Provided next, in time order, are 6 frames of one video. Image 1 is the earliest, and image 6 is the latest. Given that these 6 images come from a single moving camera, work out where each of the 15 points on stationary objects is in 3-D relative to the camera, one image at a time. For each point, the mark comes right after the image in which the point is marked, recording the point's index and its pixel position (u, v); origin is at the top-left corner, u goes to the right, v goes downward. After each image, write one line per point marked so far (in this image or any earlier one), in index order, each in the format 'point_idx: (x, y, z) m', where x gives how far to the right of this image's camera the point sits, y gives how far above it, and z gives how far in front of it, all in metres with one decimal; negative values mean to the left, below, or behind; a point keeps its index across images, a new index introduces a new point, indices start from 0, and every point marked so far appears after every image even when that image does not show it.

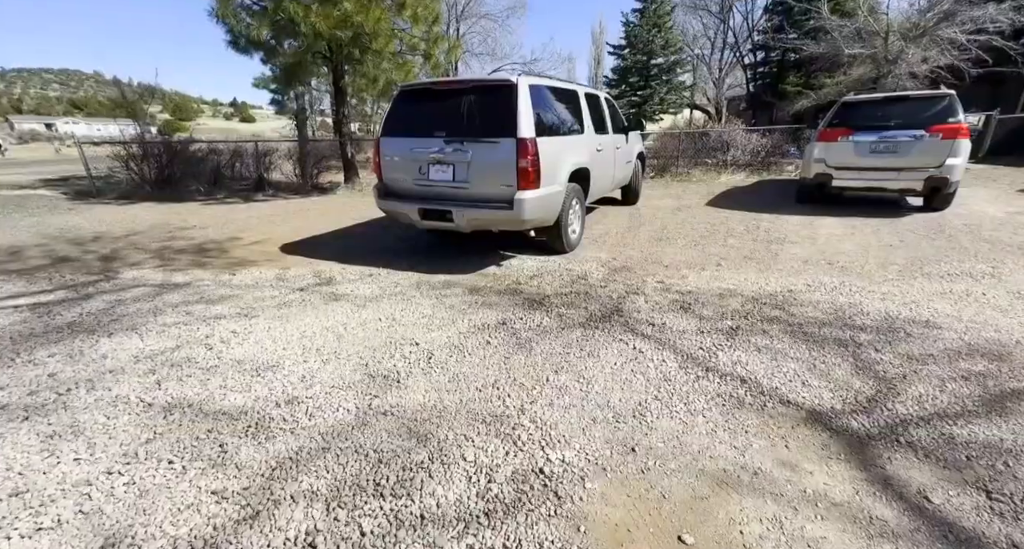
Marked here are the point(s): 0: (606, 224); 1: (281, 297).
0: (+1.3, +0.7, +6.5) m
1: (-2.0, -0.2, +4.1) m
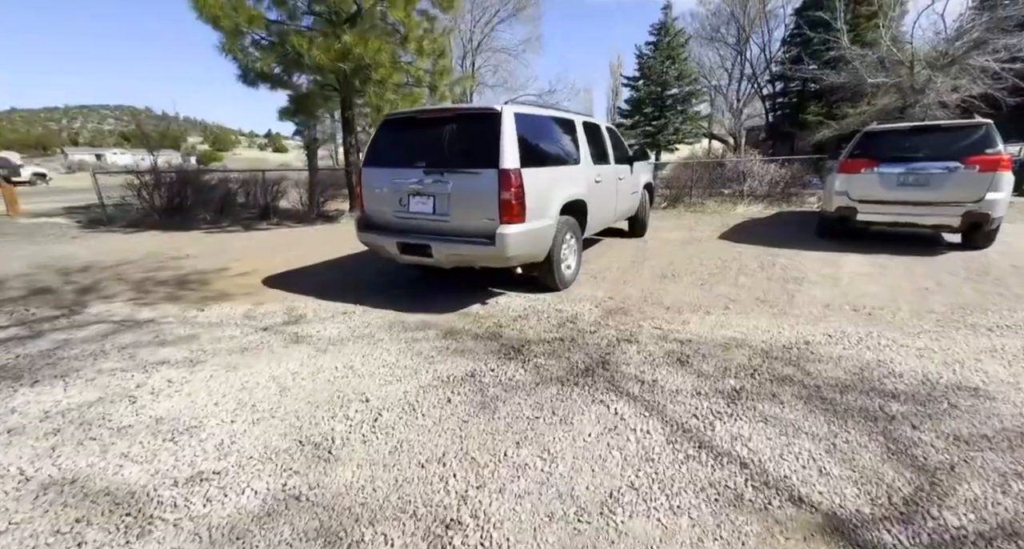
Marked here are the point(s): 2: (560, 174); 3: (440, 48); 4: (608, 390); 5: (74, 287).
0: (+1.2, +0.2, +6.0) m
1: (-2.1, -0.5, +3.8) m
2: (+0.5, +1.0, +4.6) m
3: (-1.4, +4.1, +9.0) m
4: (+0.6, -0.7, +2.8) m
5: (-5.0, -0.2, +5.4) m
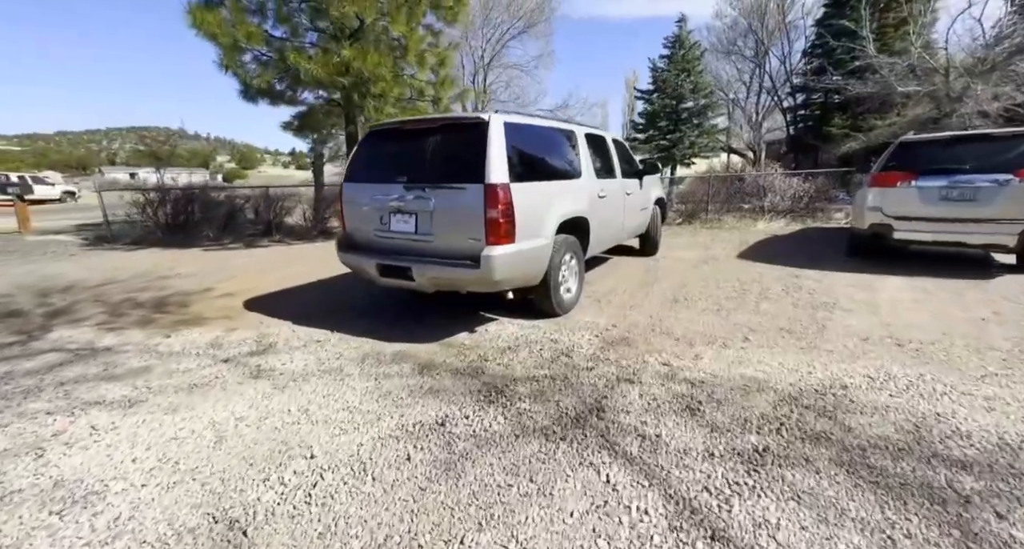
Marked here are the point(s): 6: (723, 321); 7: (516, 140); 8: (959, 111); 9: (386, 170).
0: (+1.2, -0.1, +5.5) m
1: (-2.2, -0.7, +3.4) m
2: (+0.4, +0.7, +4.2) m
3: (-1.3, +3.8, +8.7) m
4: (+0.4, -0.8, +2.3) m
5: (-5.0, -0.4, +5.1) m
6: (+1.8, -0.4, +4.1) m
7: (0.0, +1.1, +3.9) m
8: (+9.2, +3.4, +9.9) m
9: (-1.1, +0.9, +4.0) m
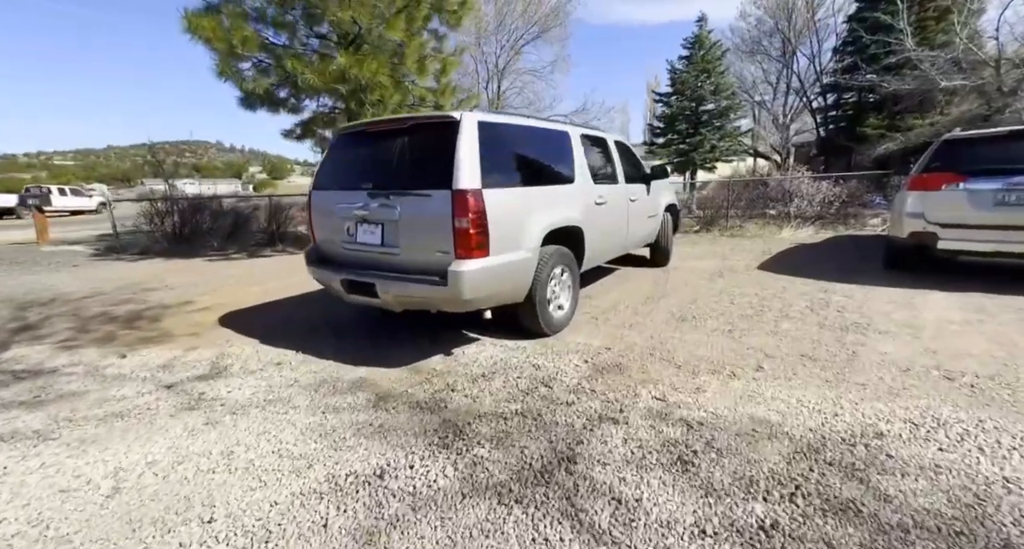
0: (+1.1, -0.2, +5.0) m
1: (-2.4, -0.8, +3.0) m
2: (+0.2, +0.6, +3.7) m
3: (-1.2, +3.6, +8.4) m
4: (+0.2, -0.9, +1.8) m
5: (-5.1, -0.5, +4.9) m
6: (+1.7, -0.5, +3.6) m
7: (-0.1, +1.0, +3.4) m
8: (+9.3, +3.2, +9.0) m
9: (-1.2, +0.8, +3.7) m
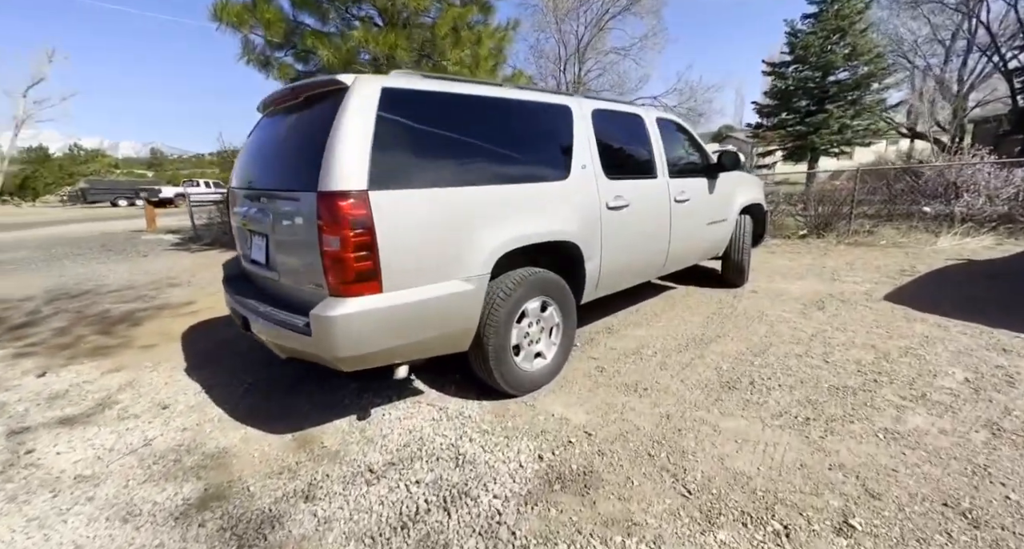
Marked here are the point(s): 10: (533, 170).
0: (+1.1, -0.4, +3.6) m
1: (-2.8, -0.9, +2.4) m
2: (0.0, +0.4, +2.5) m
3: (-0.3, +3.5, +7.3) m
4: (-0.5, -1.2, +0.7) m
5: (-5.0, -0.5, +4.9) m
6: (+1.3, -0.8, +2.0) m
7: (-0.4, +0.8, +2.3) m
8: (+10.1, +2.7, +5.6) m
9: (-1.5, +0.6, +2.7) m
10: (+0.1, +0.6, +2.7) m
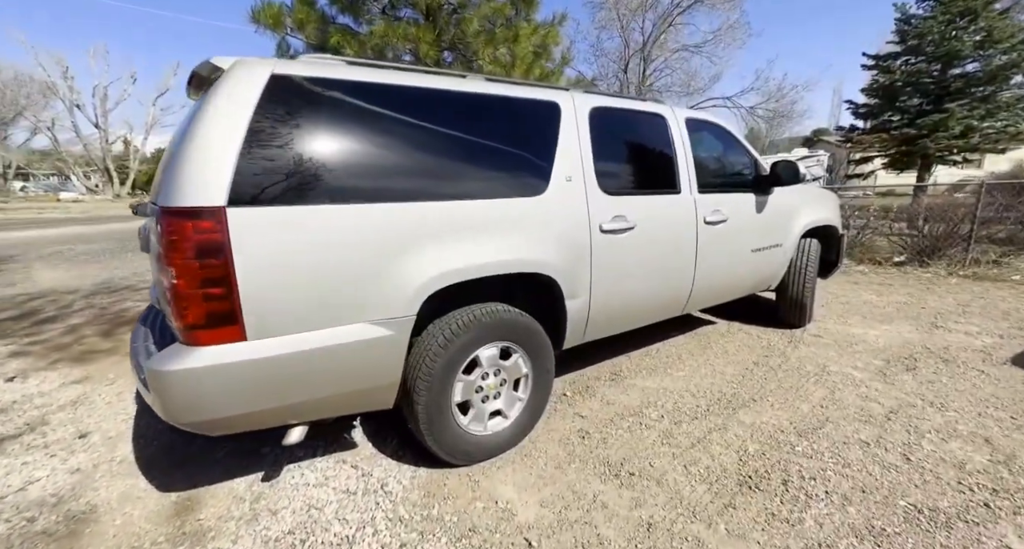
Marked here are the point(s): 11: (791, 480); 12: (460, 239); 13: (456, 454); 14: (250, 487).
0: (+0.9, -0.6, +2.8) m
1: (-3.1, -0.9, +2.2) m
2: (-0.3, +0.3, +1.9) m
3: (+0.3, +3.3, +6.7) m
4: (-1.1, -1.3, +0.2) m
5: (-4.9, -0.5, +5.0) m
6: (+0.9, -1.0, +1.3) m
7: (-0.7, +0.6, +1.7) m
8: (+10.3, +2.0, +3.5) m
9: (-1.6, +0.5, +2.3) m
10: (-0.1, +0.4, +2.0) m
11: (+1.1, -0.8, +1.9) m
12: (-0.3, +0.2, +1.9) m
13: (-0.2, -0.8, +2.1) m
14: (-1.1, -0.9, +2.0) m
